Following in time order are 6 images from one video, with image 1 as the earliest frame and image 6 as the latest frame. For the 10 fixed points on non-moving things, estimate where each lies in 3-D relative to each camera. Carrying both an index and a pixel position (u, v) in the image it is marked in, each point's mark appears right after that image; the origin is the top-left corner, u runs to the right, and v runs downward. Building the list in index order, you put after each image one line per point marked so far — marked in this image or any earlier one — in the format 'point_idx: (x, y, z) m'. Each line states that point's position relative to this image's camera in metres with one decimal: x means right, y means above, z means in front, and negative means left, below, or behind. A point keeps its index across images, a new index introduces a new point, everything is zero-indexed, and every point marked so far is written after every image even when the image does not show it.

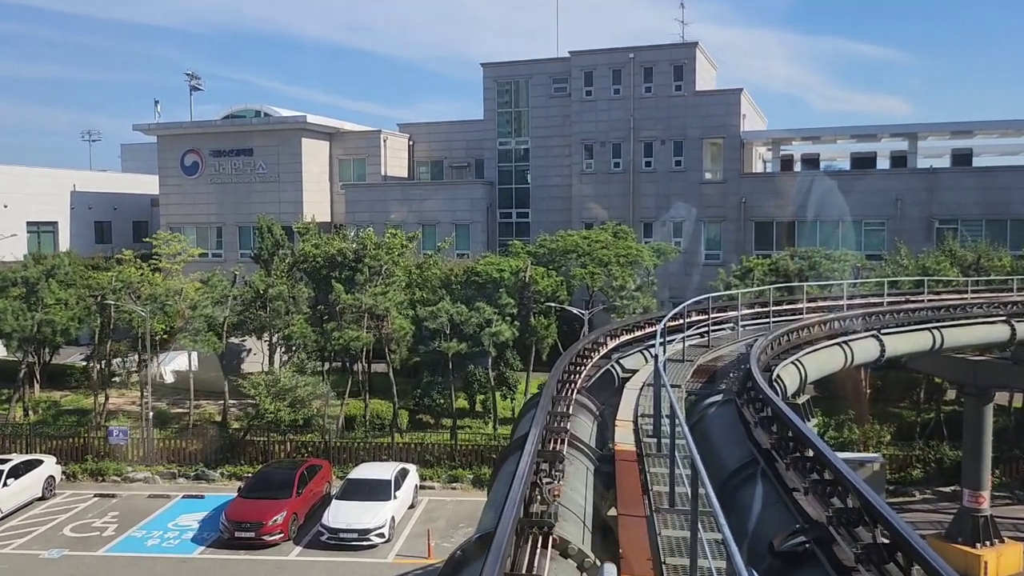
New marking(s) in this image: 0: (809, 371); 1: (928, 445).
0: (+3.6, -1.0, +9.9) m
1: (+10.0, -3.8, +19.9) m
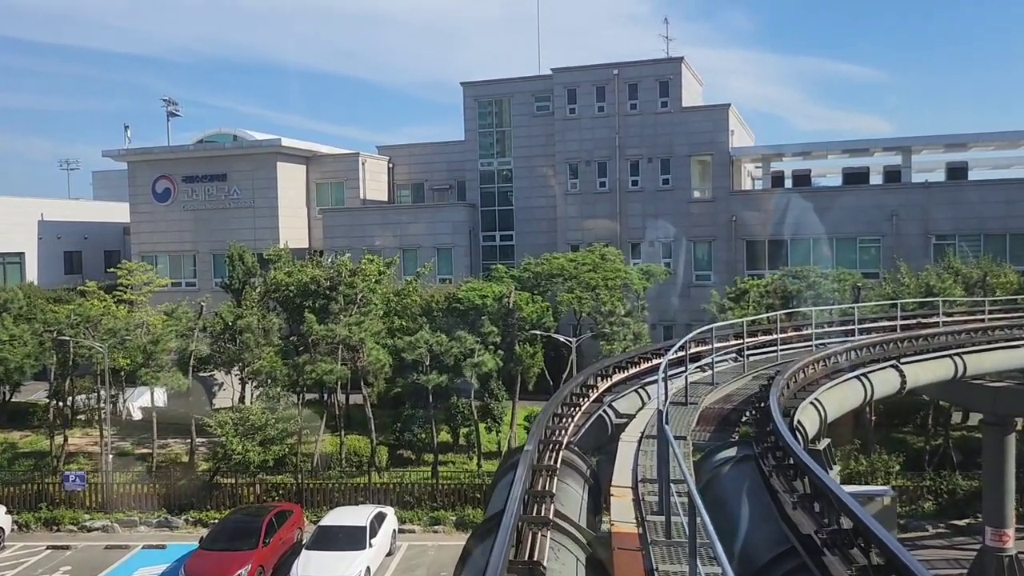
0: (+3.4, -1.3, +8.7) m
1: (+9.7, -4.2, +18.7) m
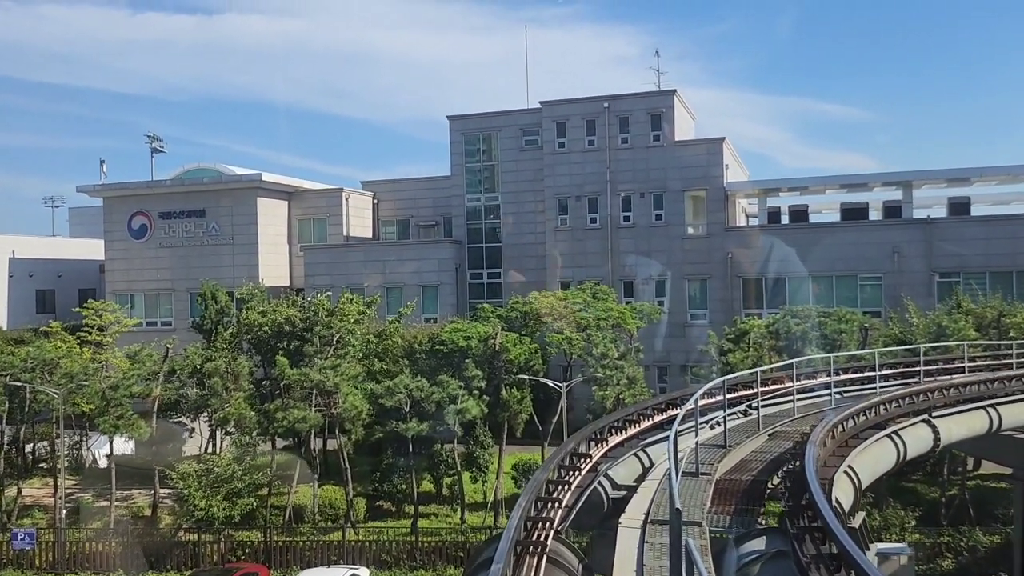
0: (+3.2, -1.7, +7.4) m
1: (+9.4, -5.1, +17.3) m
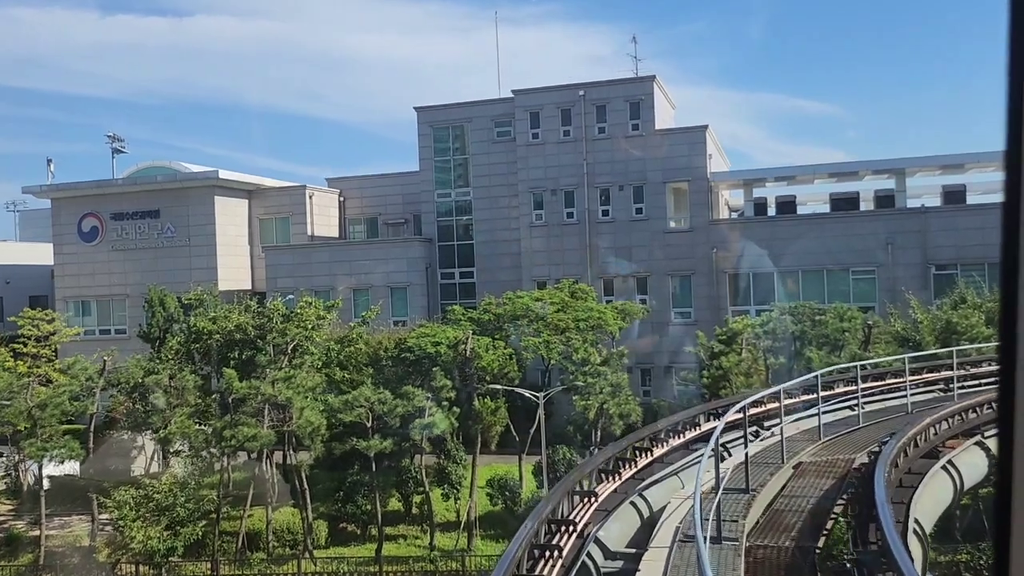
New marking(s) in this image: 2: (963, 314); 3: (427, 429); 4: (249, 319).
0: (+2.9, -1.7, +5.8) m
1: (+8.9, -5.0, +15.8) m
2: (+9.3, -0.6, +17.0) m
3: (-1.8, -3.0, +17.8) m
4: (-6.2, -0.7, +19.2) m
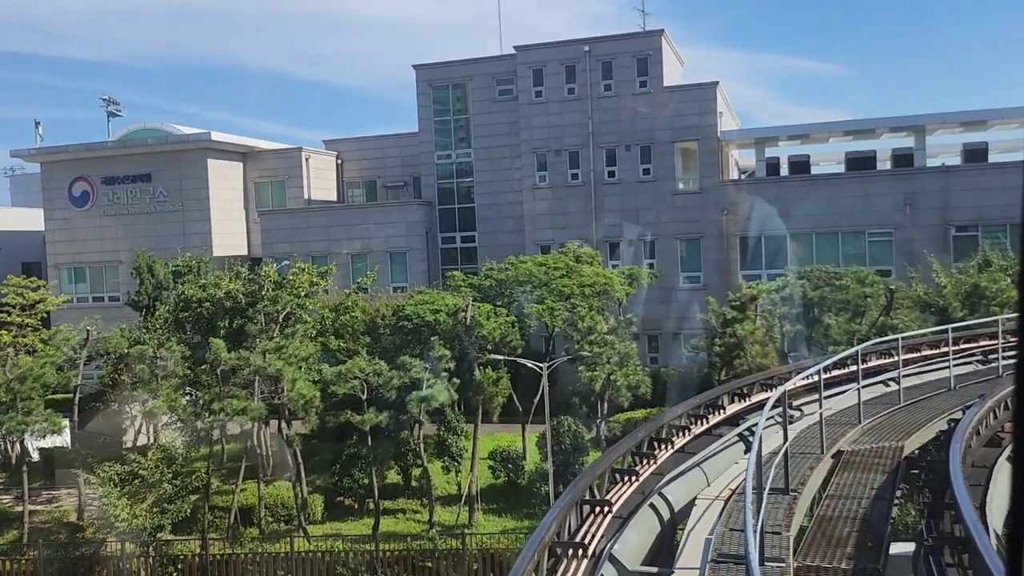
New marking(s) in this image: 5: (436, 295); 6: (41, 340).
0: (+2.9, -1.5, +4.9) m
1: (+8.9, -4.3, +15.1) m
2: (+9.4, +0.2, +16.0) m
3: (-1.8, -2.3, +17.0) m
4: (-6.1, 0.0, +18.3) m
5: (-1.8, -0.2, +19.5) m
6: (-11.0, -1.2, +19.4) m
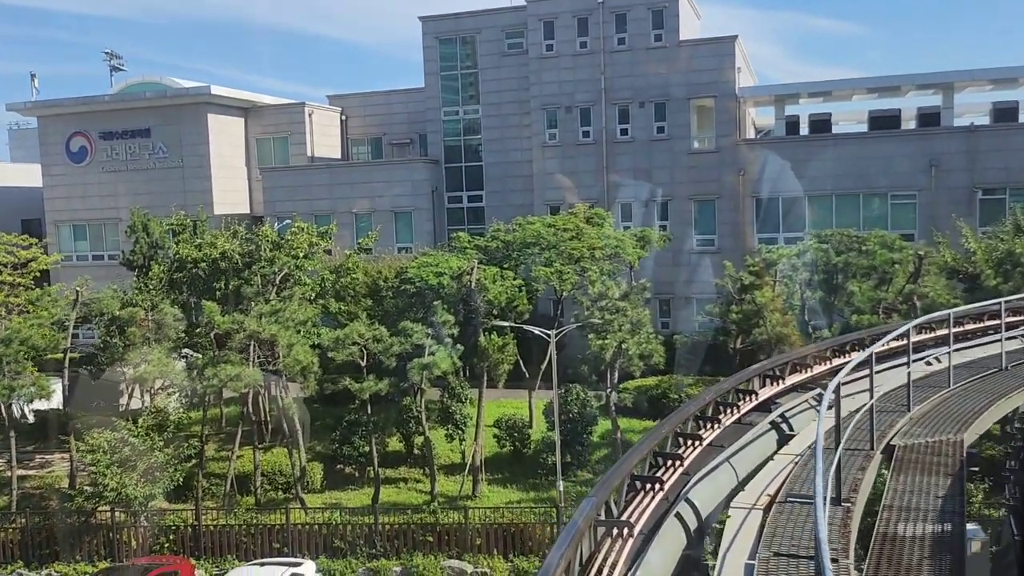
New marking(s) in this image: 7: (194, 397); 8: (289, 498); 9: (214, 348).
0: (+2.9, -1.3, +4.1) m
1: (+9.0, -3.7, +14.4) m
2: (+9.5, +0.8, +15.1) m
3: (-1.7, -1.6, +16.4) m
4: (-6.0, +0.9, +17.5) m
5: (-1.6, +0.7, +18.7) m
6: (-10.9, -0.3, +18.8) m
7: (-6.6, -2.3, +16.9) m
8: (-4.6, -4.3, +16.9) m
9: (-6.1, -1.2, +16.8) m
